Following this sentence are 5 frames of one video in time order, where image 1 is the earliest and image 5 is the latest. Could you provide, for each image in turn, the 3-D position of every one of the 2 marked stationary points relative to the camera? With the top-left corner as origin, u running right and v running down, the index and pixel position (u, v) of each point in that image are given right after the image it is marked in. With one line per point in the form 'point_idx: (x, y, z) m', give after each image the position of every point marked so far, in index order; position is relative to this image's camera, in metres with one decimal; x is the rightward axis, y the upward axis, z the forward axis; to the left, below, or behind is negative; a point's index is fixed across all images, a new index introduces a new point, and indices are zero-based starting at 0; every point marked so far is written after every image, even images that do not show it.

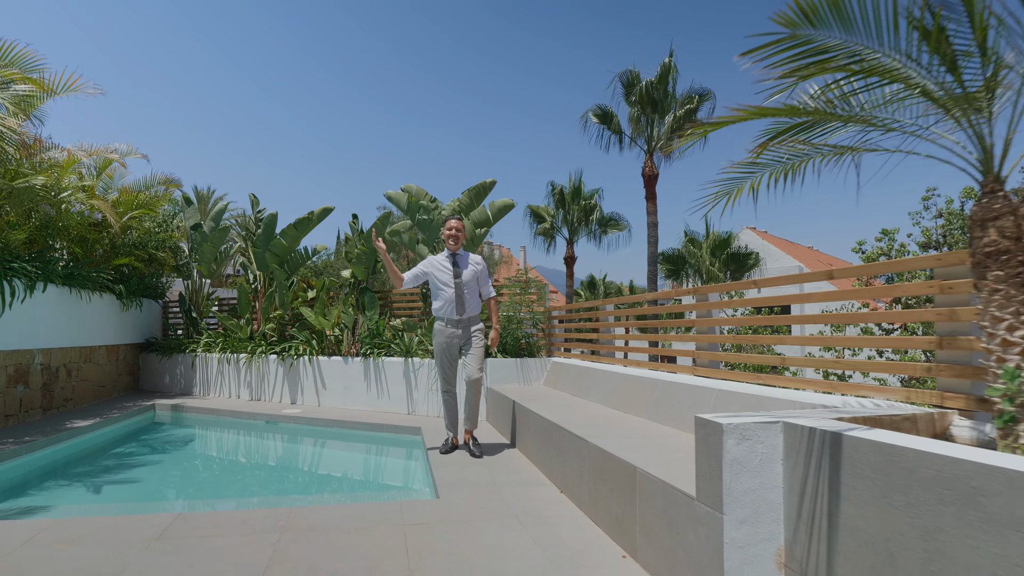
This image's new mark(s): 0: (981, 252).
0: (+1.7, +0.1, +1.8) m
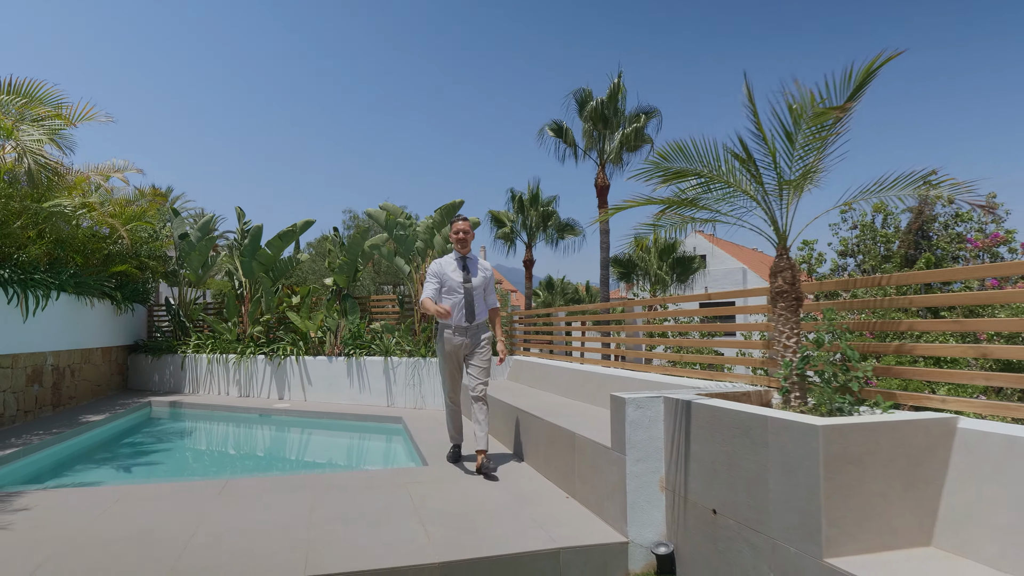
0: (+1.5, 0.0, +3.0) m
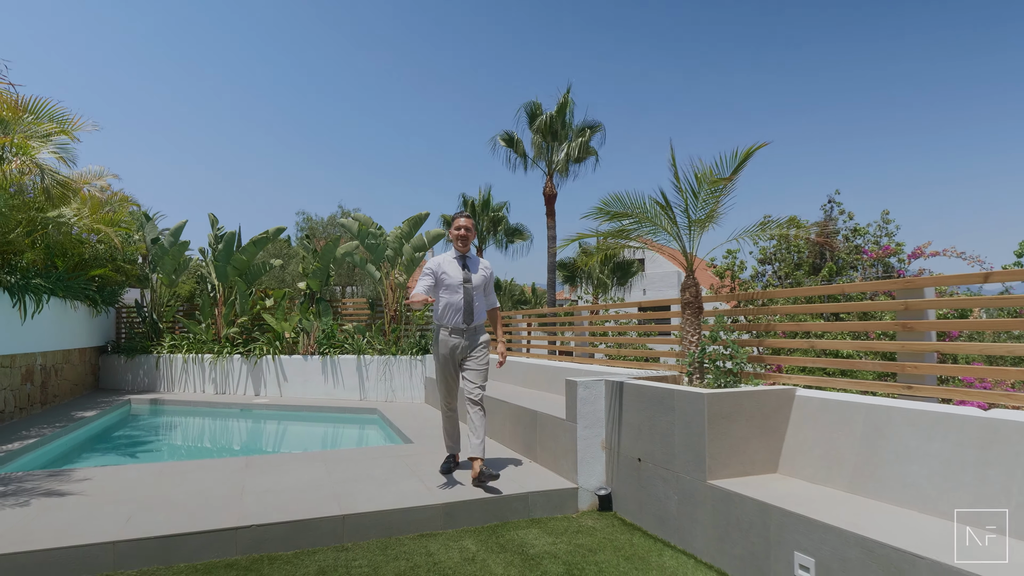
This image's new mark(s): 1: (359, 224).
0: (+1.4, -0.1, +4.2) m
1: (-2.7, +1.1, +9.2) m
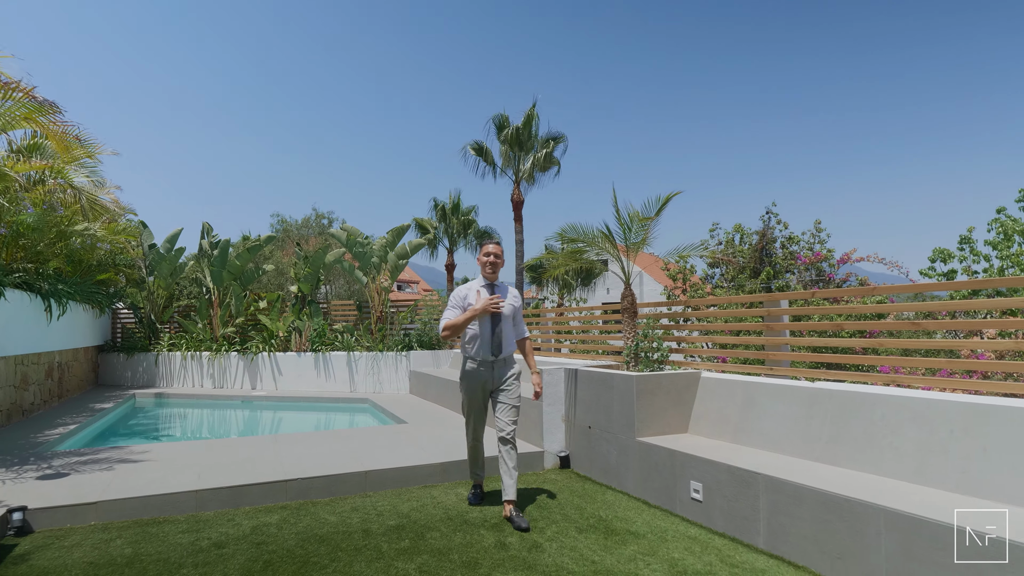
0: (+1.2, -0.2, +5.4) m
1: (-3.2, +1.1, +10.1) m
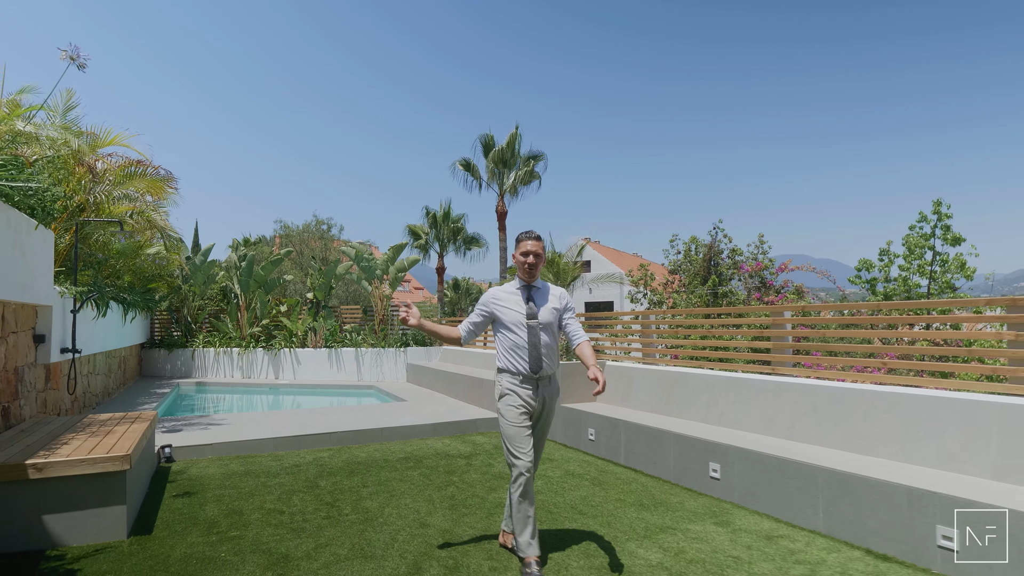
0: (+0.8, -0.4, +7.6) m
1: (-3.8, +0.9, +12.2) m
